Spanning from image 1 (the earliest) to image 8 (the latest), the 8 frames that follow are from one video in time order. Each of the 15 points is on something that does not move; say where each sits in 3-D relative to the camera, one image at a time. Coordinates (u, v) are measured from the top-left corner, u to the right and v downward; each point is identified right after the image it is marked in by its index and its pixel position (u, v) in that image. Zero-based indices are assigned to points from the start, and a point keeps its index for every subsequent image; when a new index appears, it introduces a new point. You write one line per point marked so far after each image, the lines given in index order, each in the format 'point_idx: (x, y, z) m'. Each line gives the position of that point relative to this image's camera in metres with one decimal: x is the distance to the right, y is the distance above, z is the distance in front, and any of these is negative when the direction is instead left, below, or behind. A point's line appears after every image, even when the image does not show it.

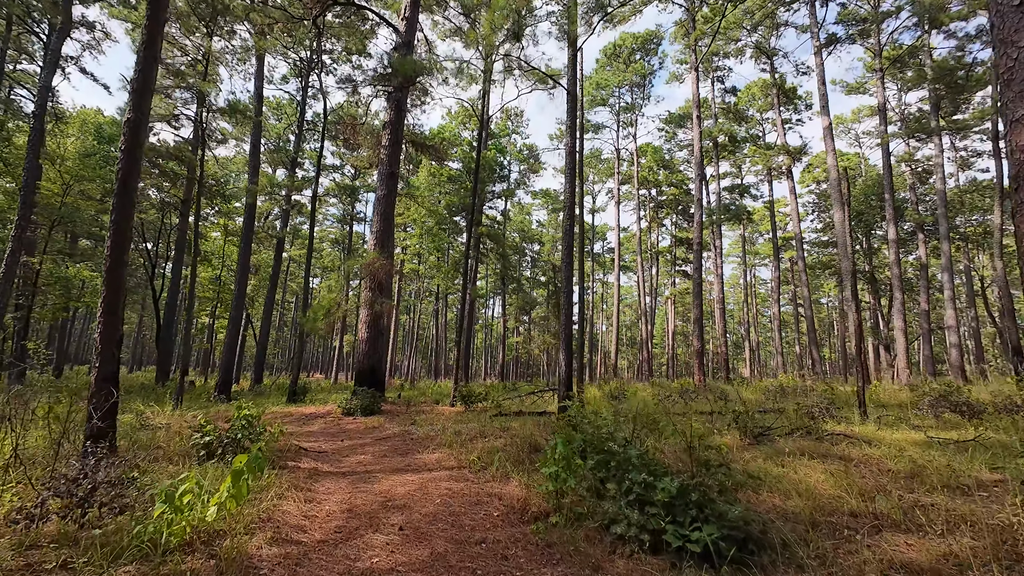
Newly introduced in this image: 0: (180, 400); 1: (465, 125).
0: (-6.3, -2.2, +8.1) m
1: (-2.3, +7.5, +20.0) m
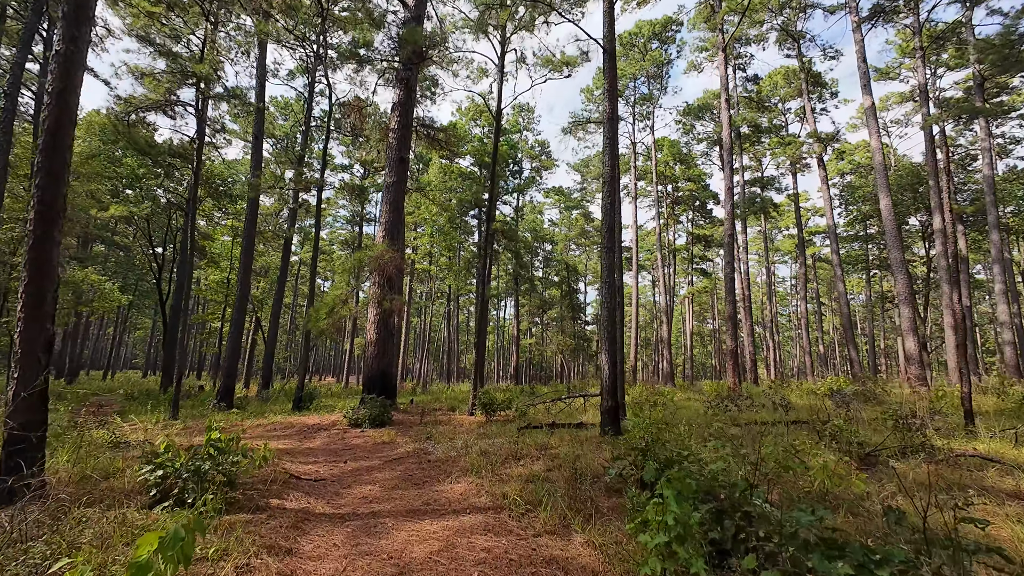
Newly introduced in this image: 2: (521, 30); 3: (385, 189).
0: (-5.9, -2.2, +7.4) m
1: (-1.7, +7.5, +19.3) m
2: (+0.3, +8.2, +13.5) m
3: (-2.2, +1.8, +7.3) m
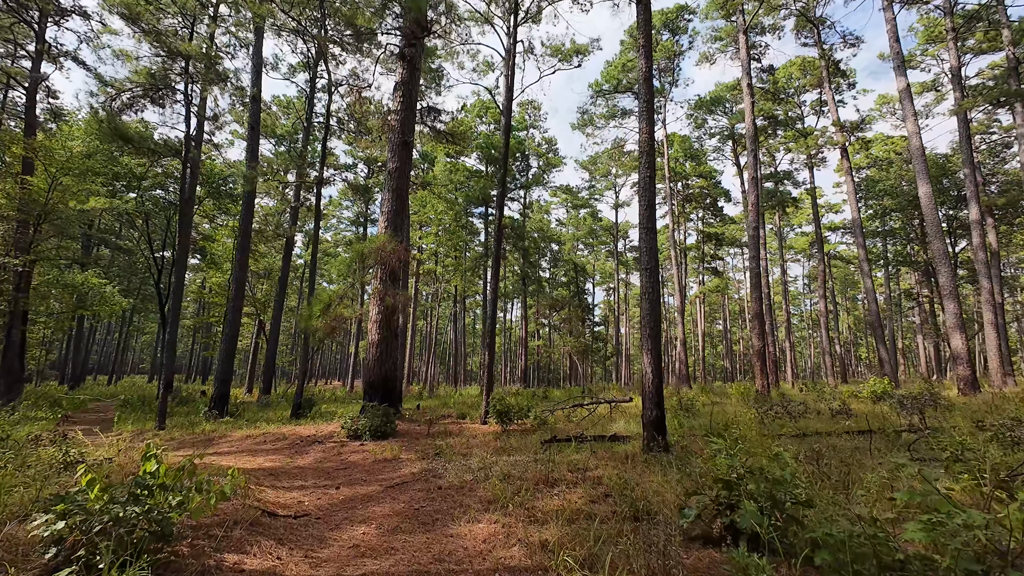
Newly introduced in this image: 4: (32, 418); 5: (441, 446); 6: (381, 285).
0: (-5.7, -2.1, +6.8) m
1: (-1.4, +7.5, +18.7) m
2: (+0.5, +8.2, +12.9) m
3: (-2.0, +1.8, +6.6) m
4: (-10.3, -2.8, +9.2) m
5: (-0.7, -1.7, +4.5) m
6: (-2.0, +0.1, +6.4) m
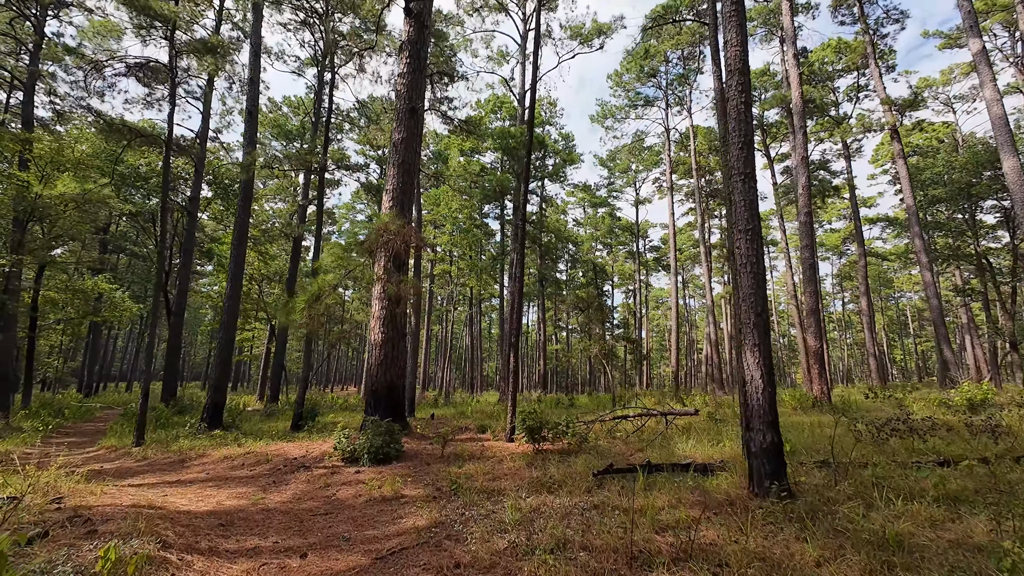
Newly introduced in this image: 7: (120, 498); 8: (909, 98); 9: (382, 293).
0: (-5.3, -2.1, +6.0) m
1: (-0.7, +7.5, +17.9) m
2: (+1.0, +8.3, +11.9) m
3: (-1.6, +1.9, +5.7) m
4: (-9.8, -2.8, +8.5) m
5: (-0.4, -1.6, +3.5) m
6: (-1.6, +0.2, +5.5) m
7: (-2.7, -1.5, +2.9) m
8: (+13.1, +6.3, +14.0) m
9: (-1.7, 0.0, +5.6) m
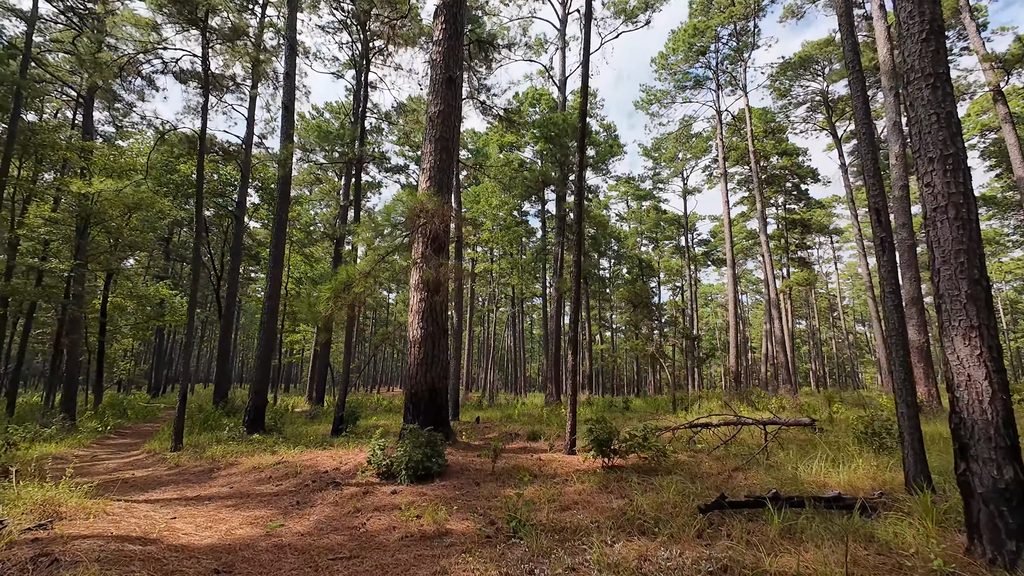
0: (-4.5, -2.0, +5.8) m
1: (+0.9, +7.6, +17.2) m
2: (+2.0, +8.4, +11.1) m
3: (-1.0, +2.0, +5.2) m
4: (-8.8, -2.9, +8.7) m
5: (0.0, -1.4, +2.8) m
6: (-1.0, +0.3, +4.9) m
7: (-2.3, -1.4, +2.5) m
8: (+14.3, +6.7, +12.1) m
9: (-1.0, +0.1, +5.0) m
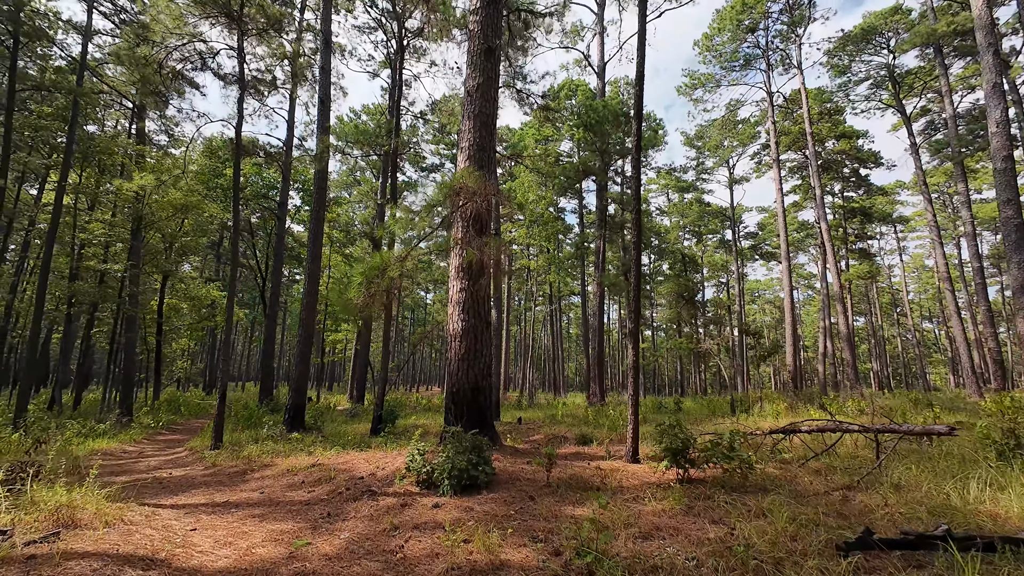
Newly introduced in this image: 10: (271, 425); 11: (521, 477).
0: (-3.9, -2.0, +5.7) m
1: (+2.3, +7.7, +16.6) m
2: (+2.9, +8.6, +10.5) m
3: (-0.5, +2.2, +4.8) m
4: (-7.9, -2.9, +8.9) m
5: (+0.4, -1.3, +2.4) m
6: (-0.5, +0.4, +4.5) m
7: (-2.0, -1.3, +2.2) m
8: (+15.3, +7.0, +10.4) m
9: (-0.5, +0.2, +4.6) m
10: (-4.3, -2.4, +7.6) m
11: (+0.1, -1.4, +3.2) m
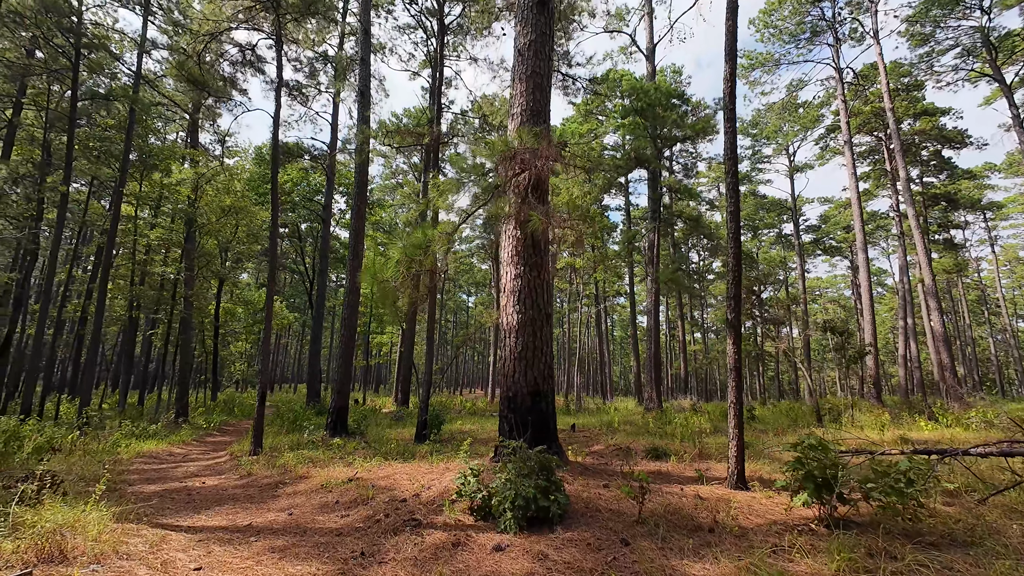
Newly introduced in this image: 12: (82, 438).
0: (-3.2, -1.9, +5.3) m
1: (+3.9, +7.8, +15.7) m
2: (+3.9, +8.7, +9.6) m
3: (0.0, +2.3, +4.2) m
4: (-6.9, -2.9, +9.0) m
5: (+0.8, -1.2, +1.7) m
6: (0.0, +0.6, +3.9) m
7: (-1.6, -1.2, +1.7) m
8: (+16.2, +7.3, +8.3) m
9: (0.0, +0.3, +4.0) m
10: (-3.4, -2.4, +7.3) m
11: (+0.5, -1.3, +2.5) m
12: (-6.2, -2.2, +6.1) m
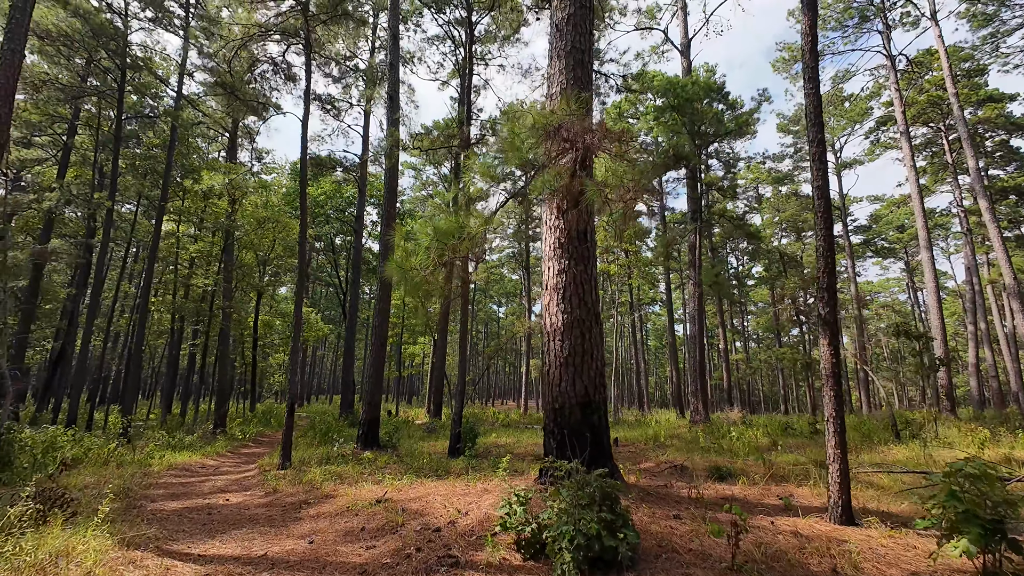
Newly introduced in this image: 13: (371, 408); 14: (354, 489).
0: (-2.7, -2.0, +5.1) m
1: (+4.9, +7.6, +15.2) m
2: (+4.5, +8.7, +9.1) m
3: (+0.4, +2.3, +3.8) m
4: (-6.1, -3.2, +9.0) m
5: (+1.0, -1.1, +1.2) m
6: (+0.4, +0.6, +3.5) m
7: (-1.4, -1.1, +1.4) m
8: (+16.7, +7.5, +6.9) m
9: (+0.4, +0.3, +3.6) m
10: (-2.8, -2.5, +7.0) m
11: (+0.8, -1.2, +2.1) m
12: (-5.7, -2.3, +6.1) m
13: (-2.3, -2.0, +7.1) m
14: (-1.3, -1.7, +3.7) m
